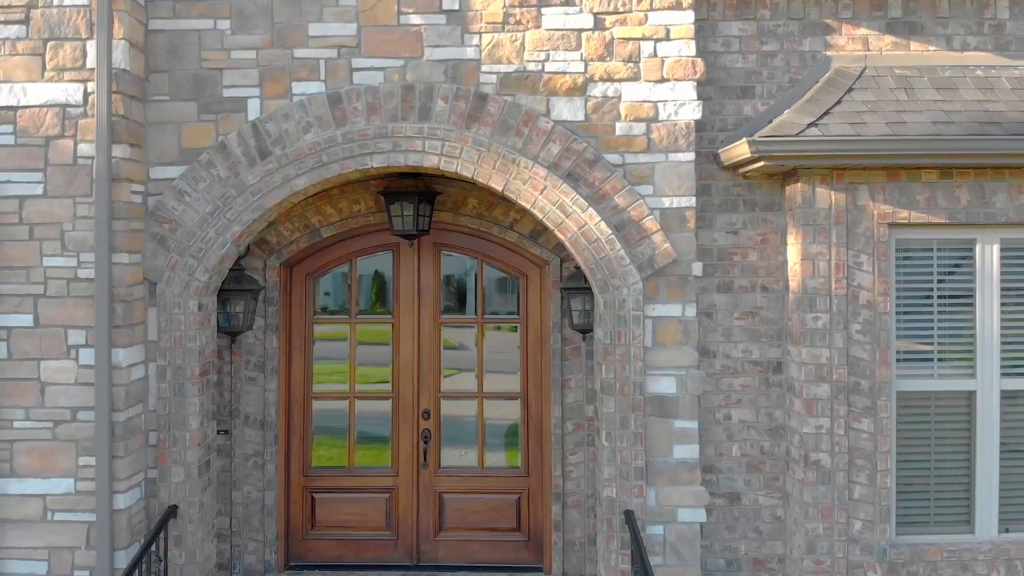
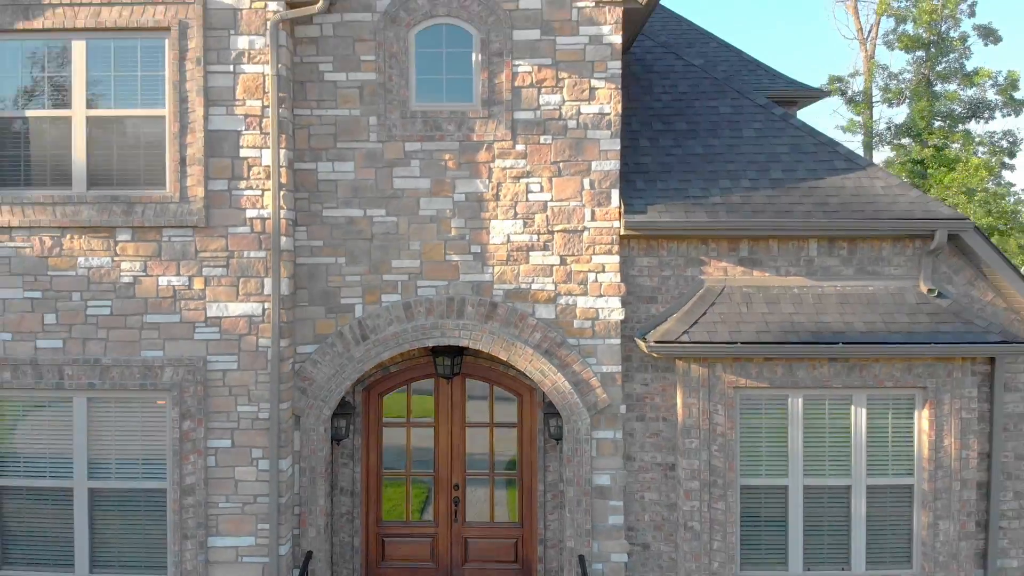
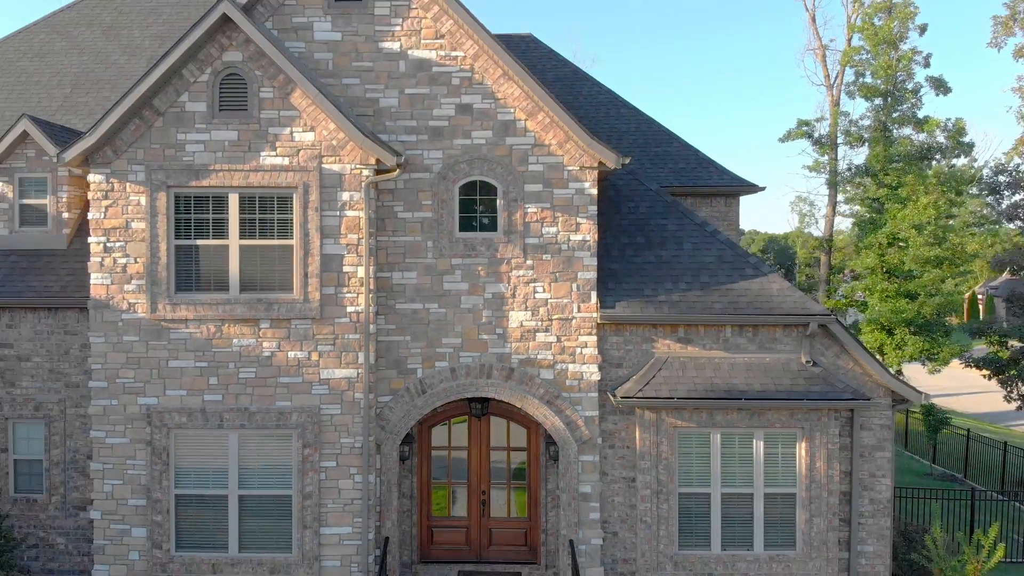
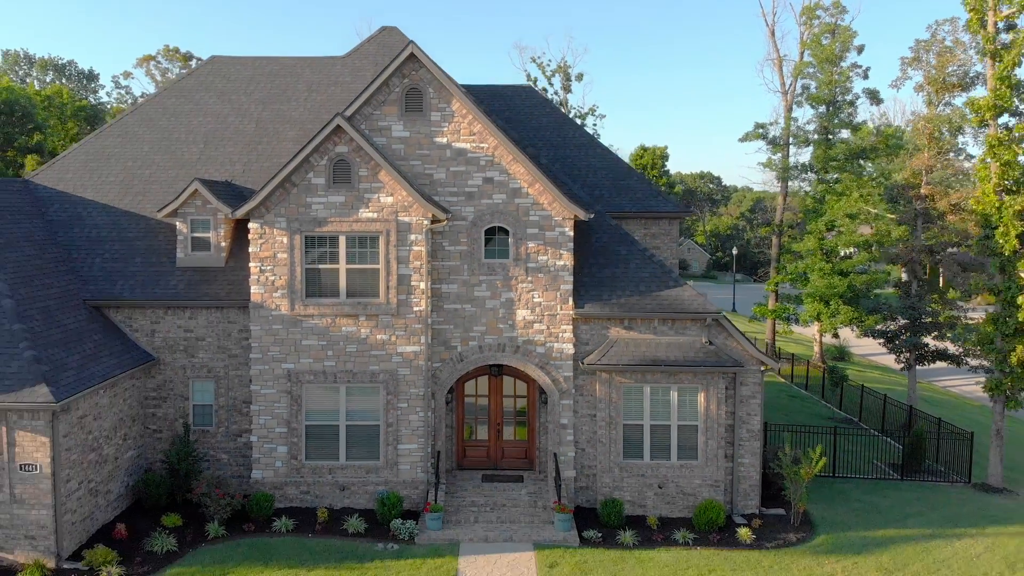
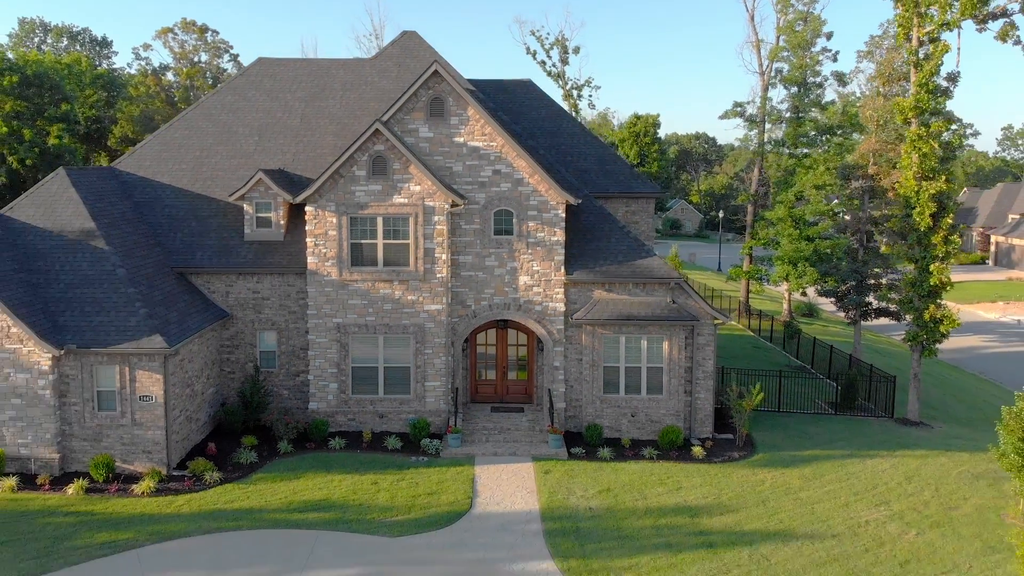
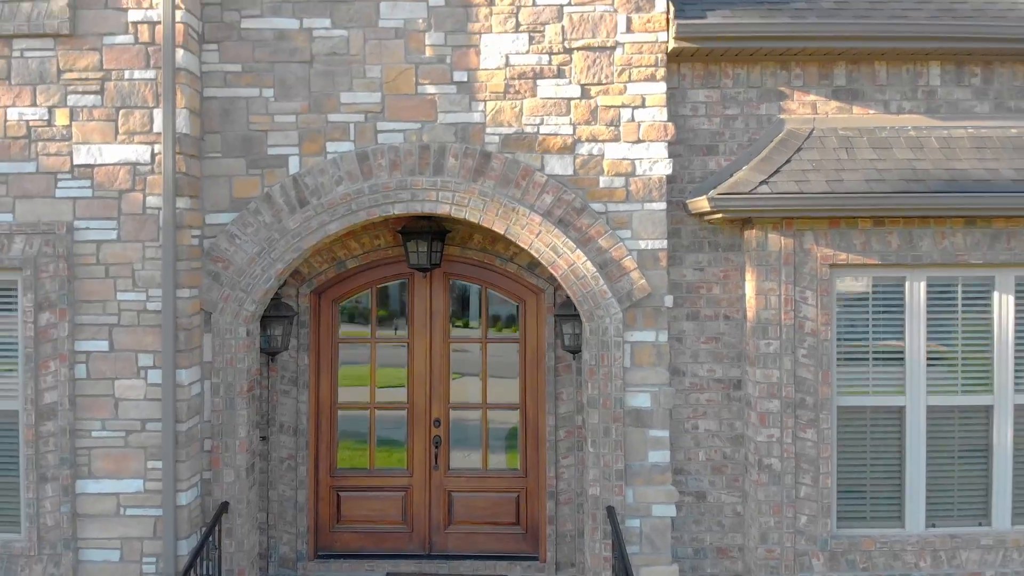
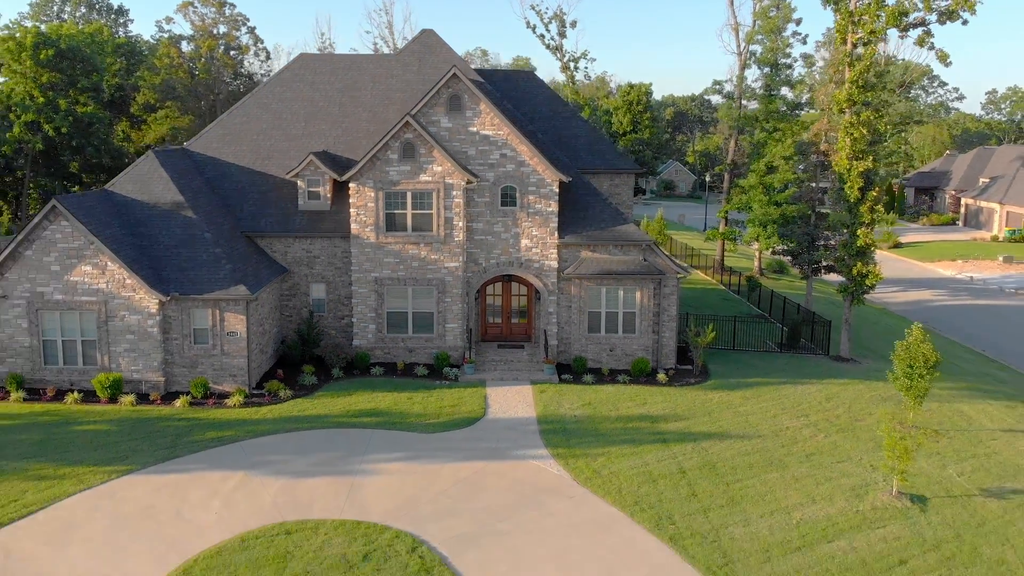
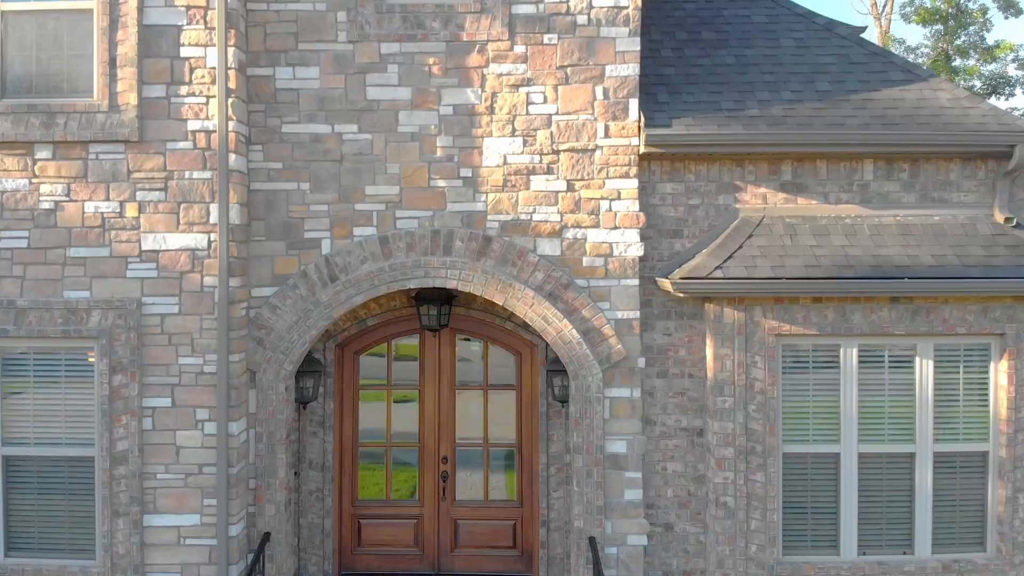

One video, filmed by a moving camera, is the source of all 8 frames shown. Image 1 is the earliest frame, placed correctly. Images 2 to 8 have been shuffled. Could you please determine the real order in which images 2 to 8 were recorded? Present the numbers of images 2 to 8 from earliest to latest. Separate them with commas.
6, 8, 2, 3, 4, 5, 7
